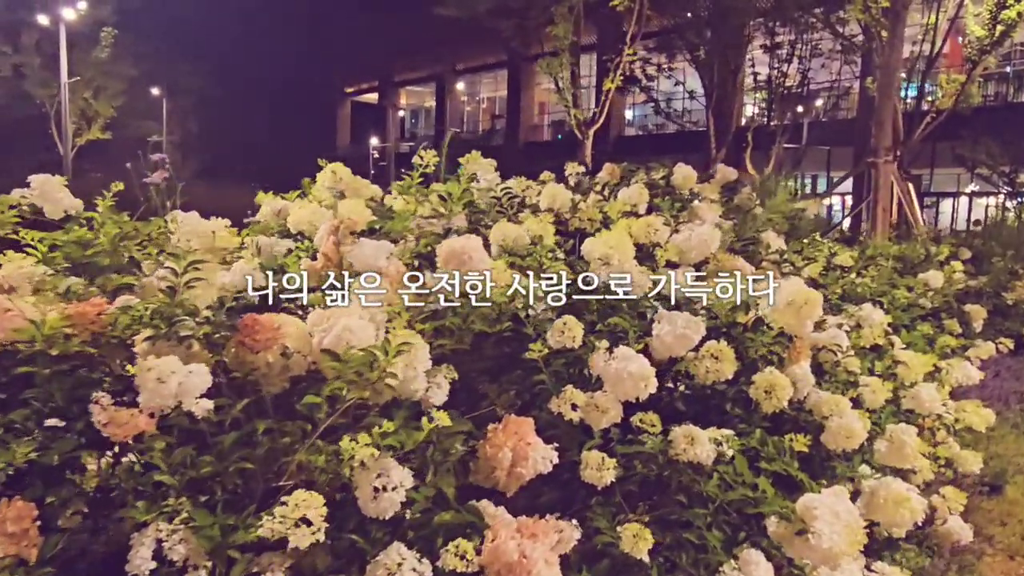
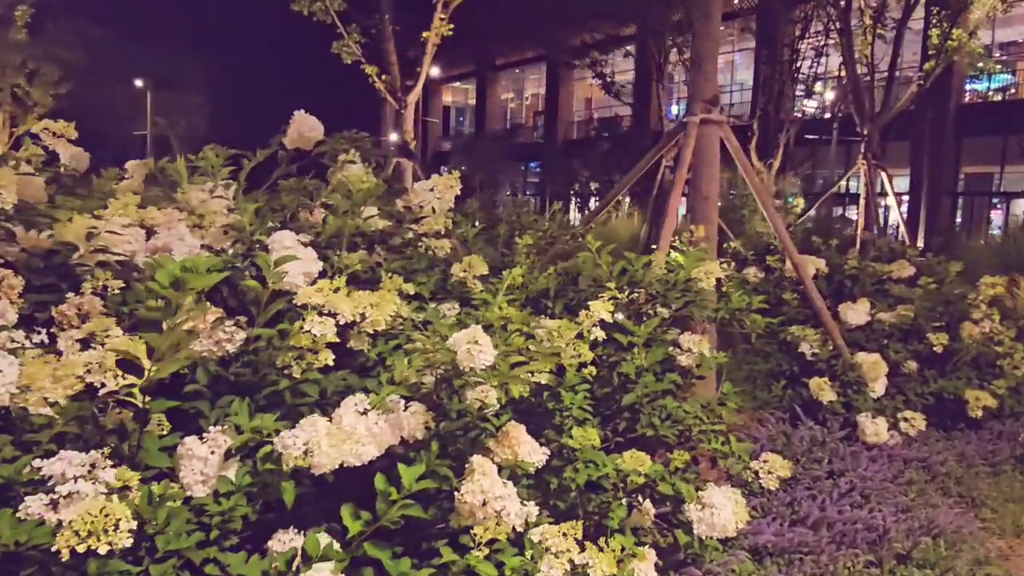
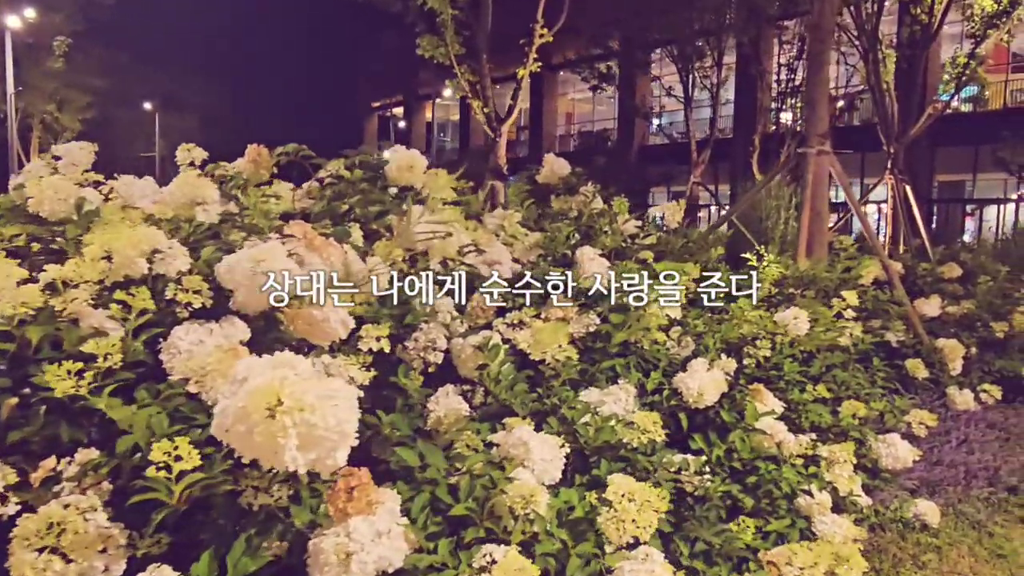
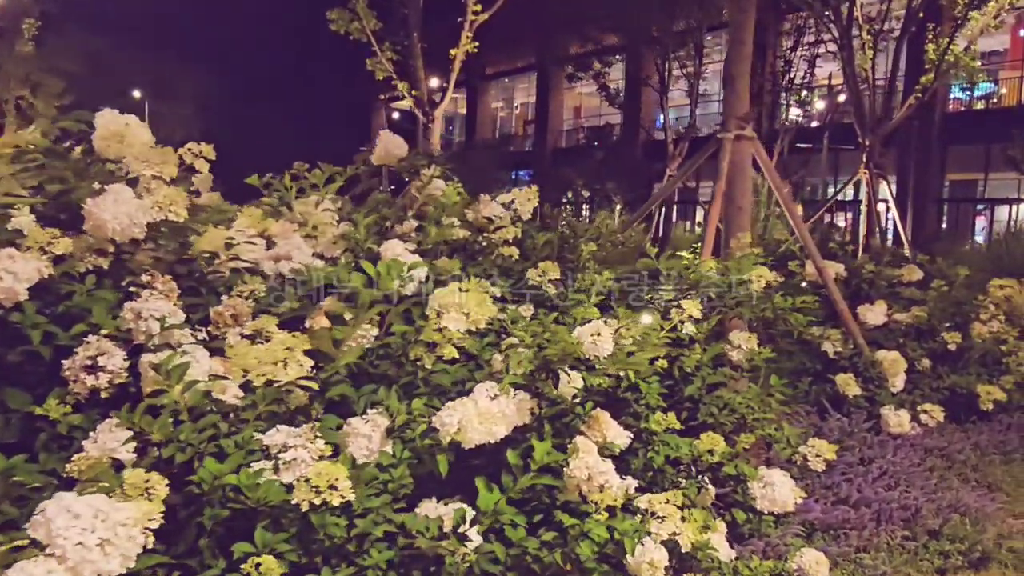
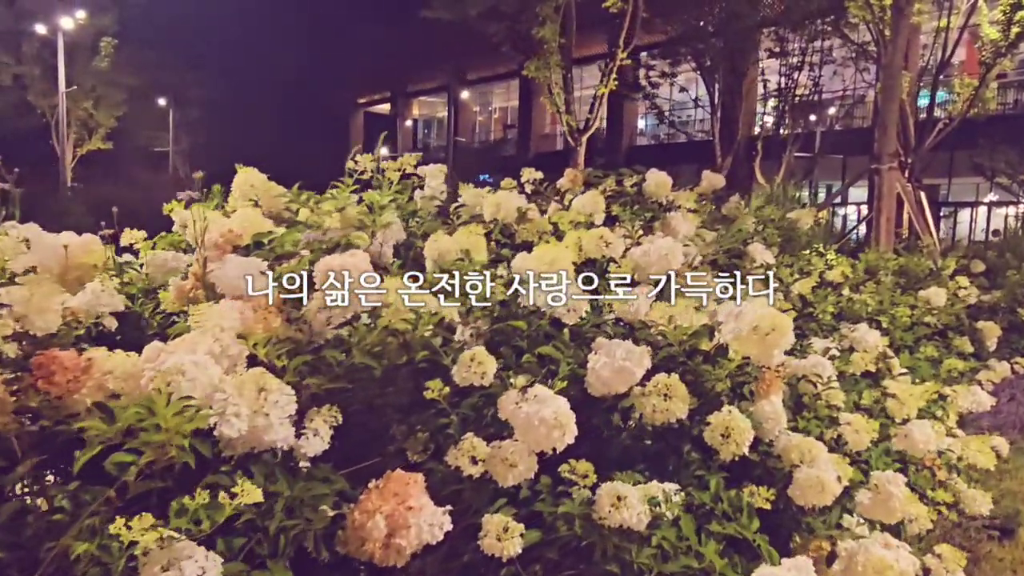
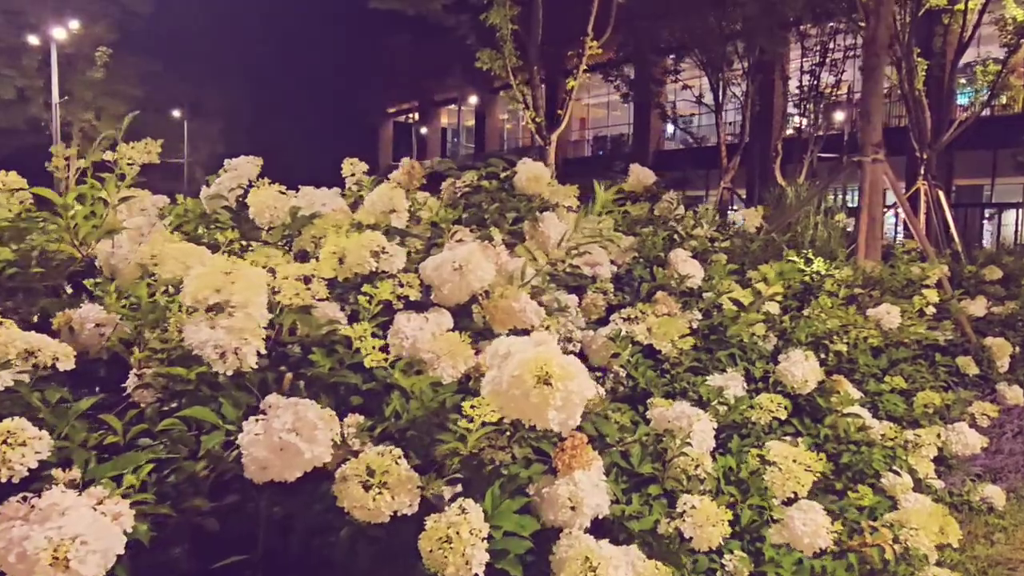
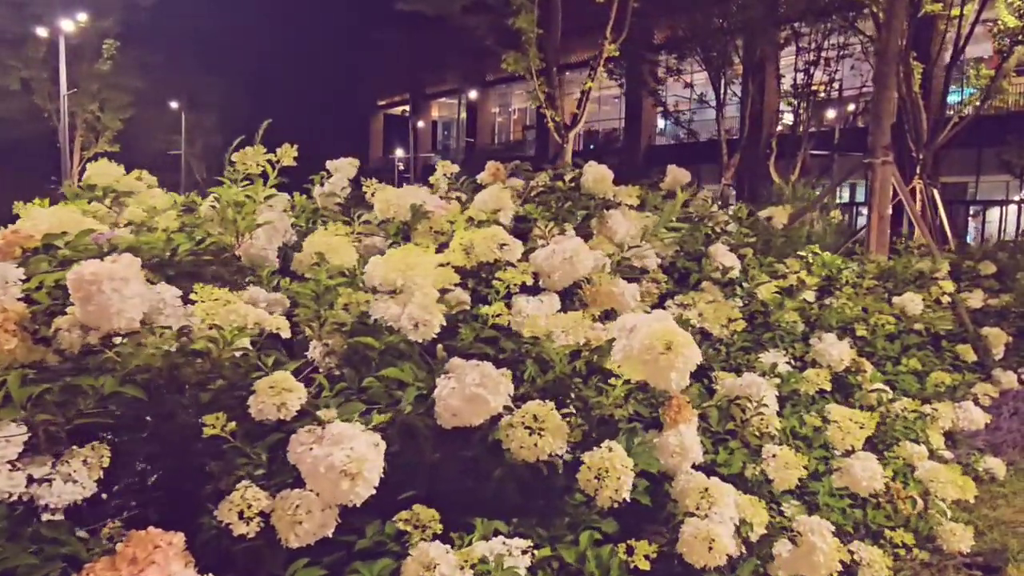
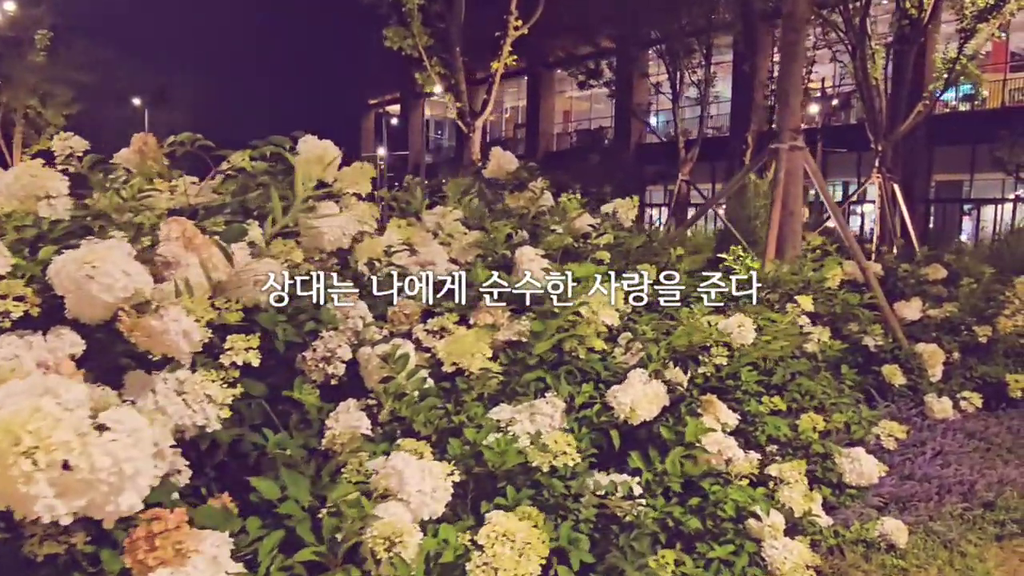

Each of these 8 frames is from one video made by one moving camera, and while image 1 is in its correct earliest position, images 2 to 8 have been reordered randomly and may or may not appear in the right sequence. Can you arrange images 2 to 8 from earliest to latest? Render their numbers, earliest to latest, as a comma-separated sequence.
5, 7, 6, 3, 8, 4, 2
